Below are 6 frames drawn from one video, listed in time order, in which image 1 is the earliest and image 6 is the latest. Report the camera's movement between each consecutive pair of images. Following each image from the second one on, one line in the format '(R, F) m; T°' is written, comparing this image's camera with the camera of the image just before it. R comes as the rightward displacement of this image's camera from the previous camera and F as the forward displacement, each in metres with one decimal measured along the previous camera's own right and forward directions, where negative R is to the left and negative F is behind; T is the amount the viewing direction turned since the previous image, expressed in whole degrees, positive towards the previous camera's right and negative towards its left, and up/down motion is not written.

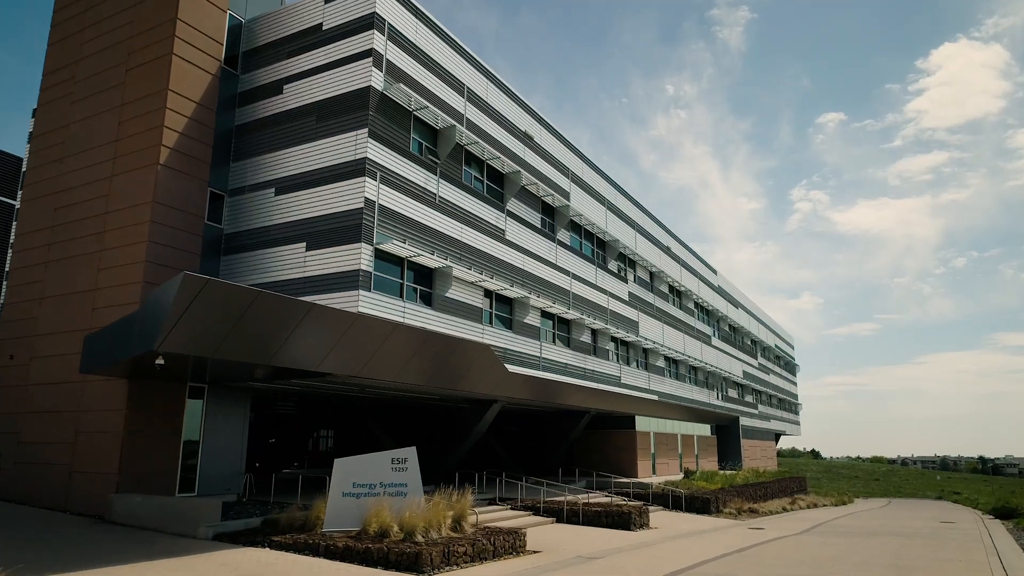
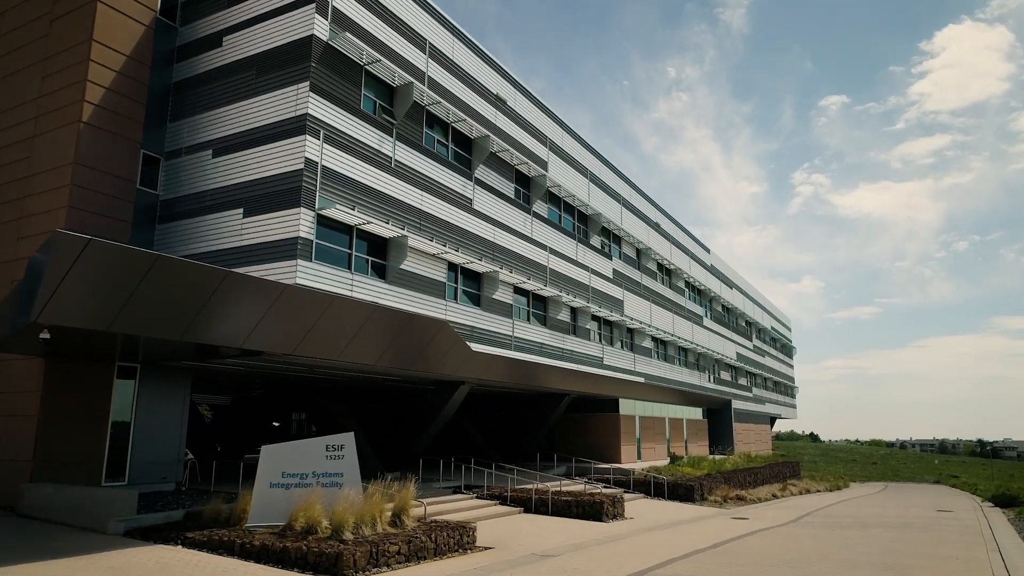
(+1.0, +1.6) m; 0°
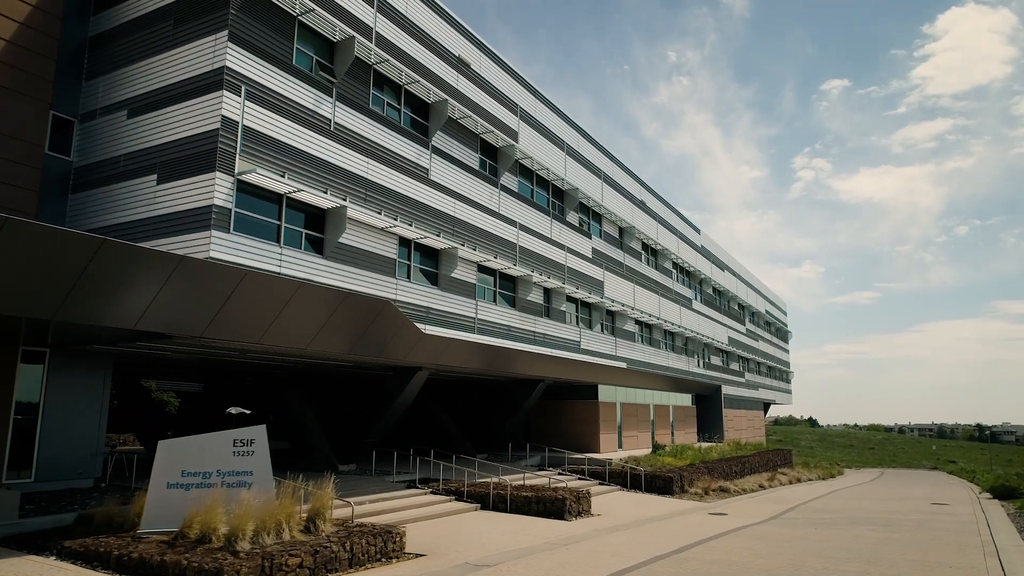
(+1.1, +1.7) m; 0°
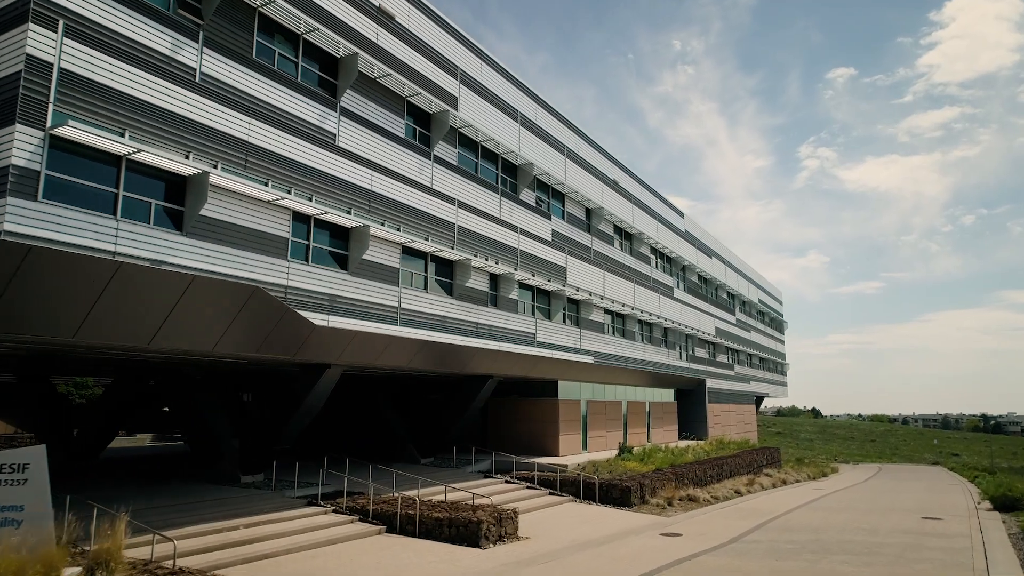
(+2.0, +2.8) m; 0°
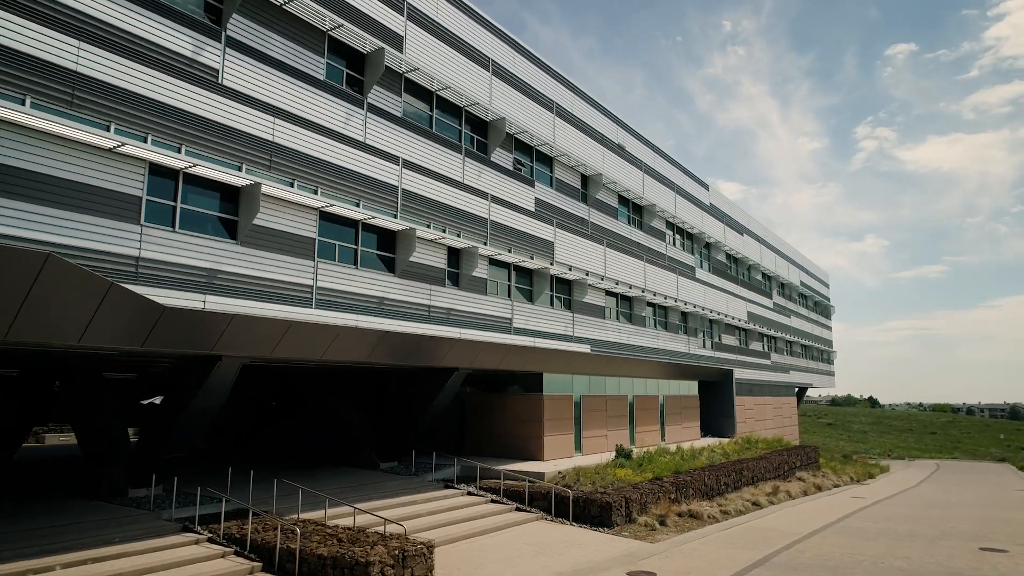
(+2.3, +3.7) m; -4°
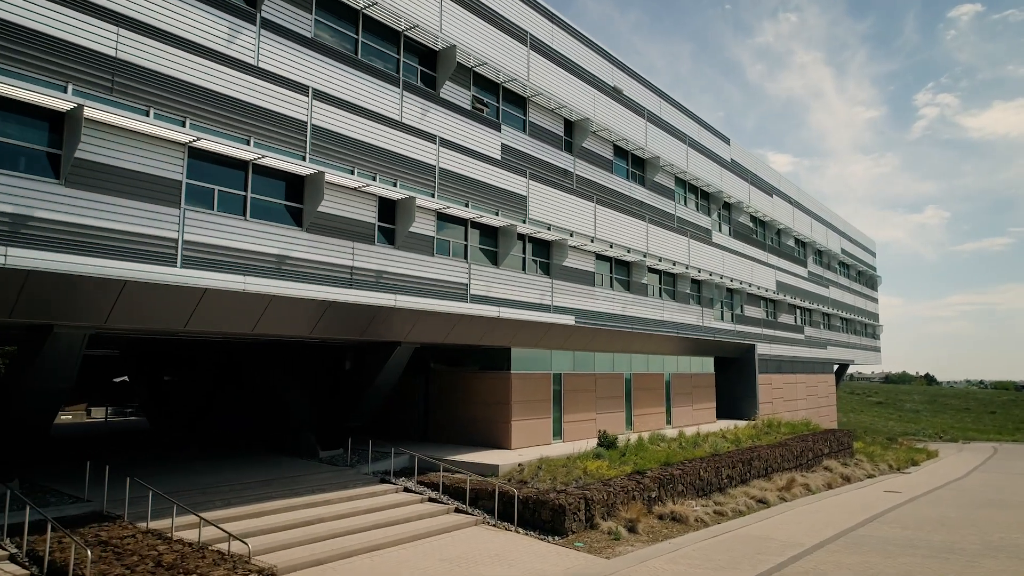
(+2.3, +3.3) m; -4°
